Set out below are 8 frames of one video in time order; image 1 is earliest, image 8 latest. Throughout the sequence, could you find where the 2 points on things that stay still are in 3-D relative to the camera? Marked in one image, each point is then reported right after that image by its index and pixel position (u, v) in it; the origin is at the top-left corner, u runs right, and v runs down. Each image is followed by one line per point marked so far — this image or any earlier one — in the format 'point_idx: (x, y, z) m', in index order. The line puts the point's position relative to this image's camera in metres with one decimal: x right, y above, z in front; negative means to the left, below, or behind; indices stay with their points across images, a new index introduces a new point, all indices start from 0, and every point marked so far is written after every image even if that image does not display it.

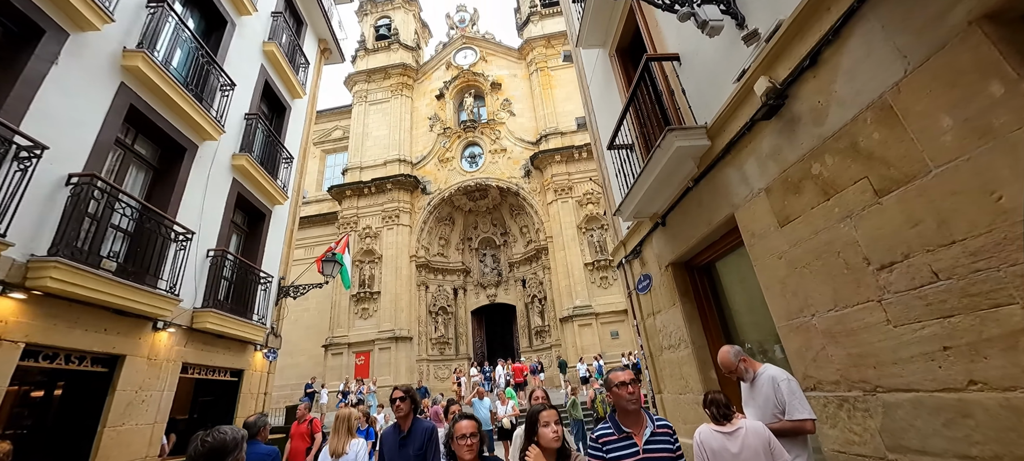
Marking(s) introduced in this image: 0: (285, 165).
0: (-5.0, +1.5, +9.1) m
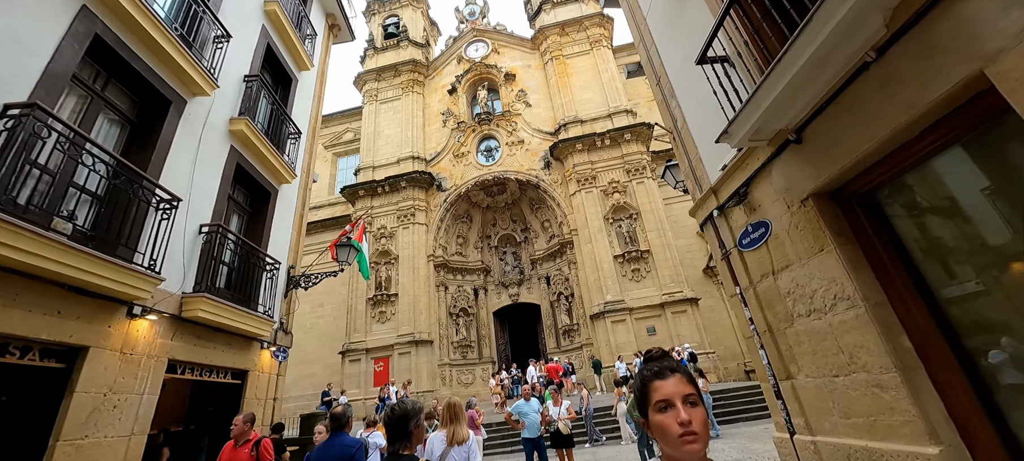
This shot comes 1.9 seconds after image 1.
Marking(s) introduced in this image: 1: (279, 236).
0: (-4.4, +1.8, +8.1) m
1: (-4.2, -0.1, +7.4) m
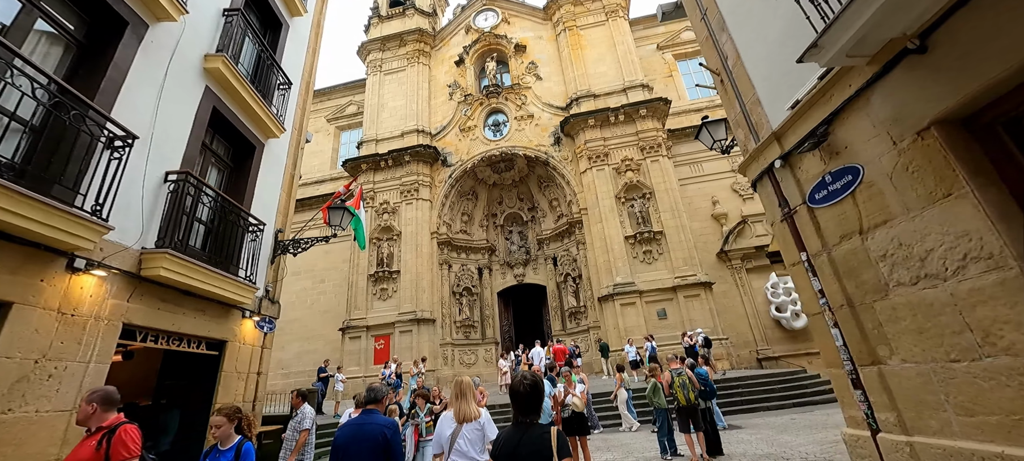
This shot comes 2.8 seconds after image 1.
0: (-4.1, +2.5, +7.3) m
1: (-4.0, +0.6, +6.7) m
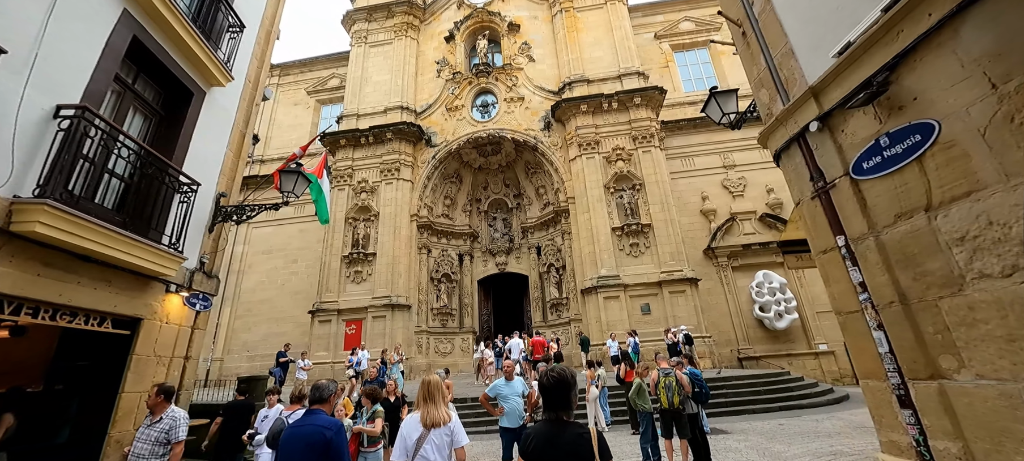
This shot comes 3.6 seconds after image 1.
0: (-4.3, +3.0, +6.3) m
1: (-4.3, +1.1, +5.8) m
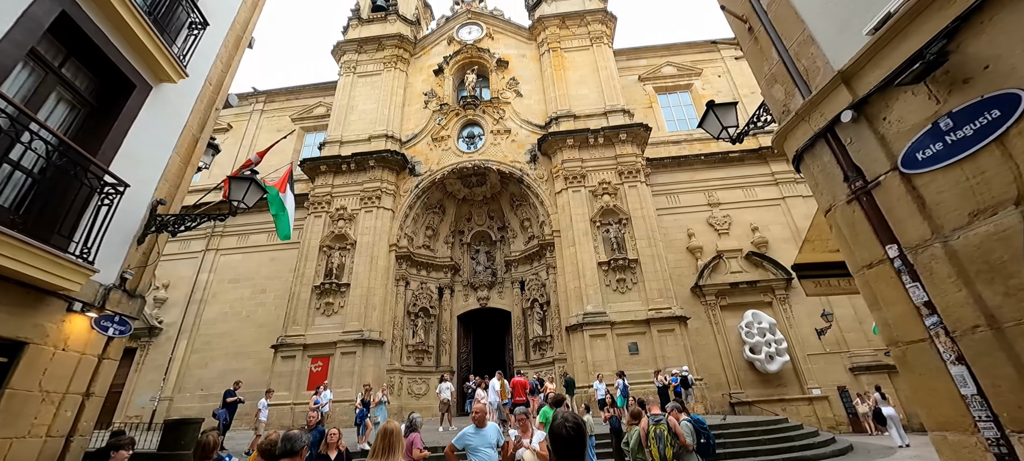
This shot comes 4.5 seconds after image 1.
0: (-4.5, +2.8, +5.8) m
1: (-4.5, +1.0, +5.1) m
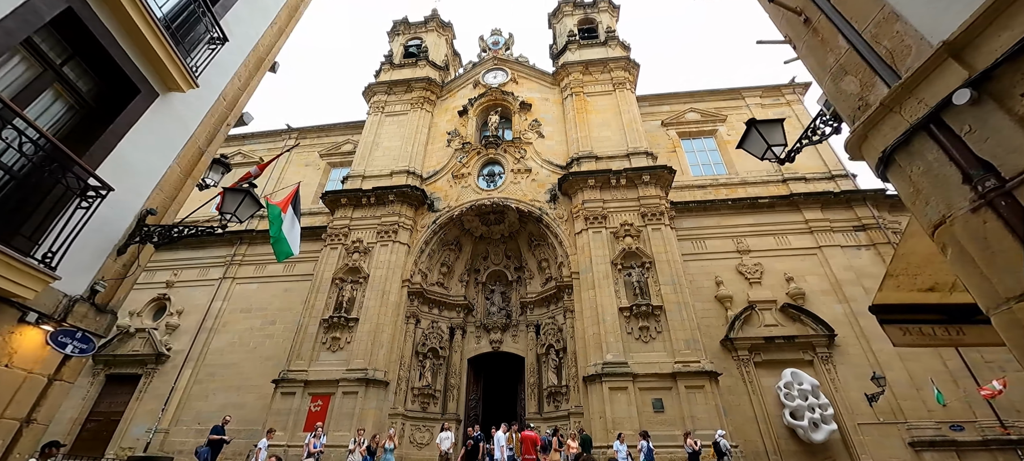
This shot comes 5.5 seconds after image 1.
0: (-4.2, +2.6, +5.8) m
1: (-4.3, +0.8, +4.8) m
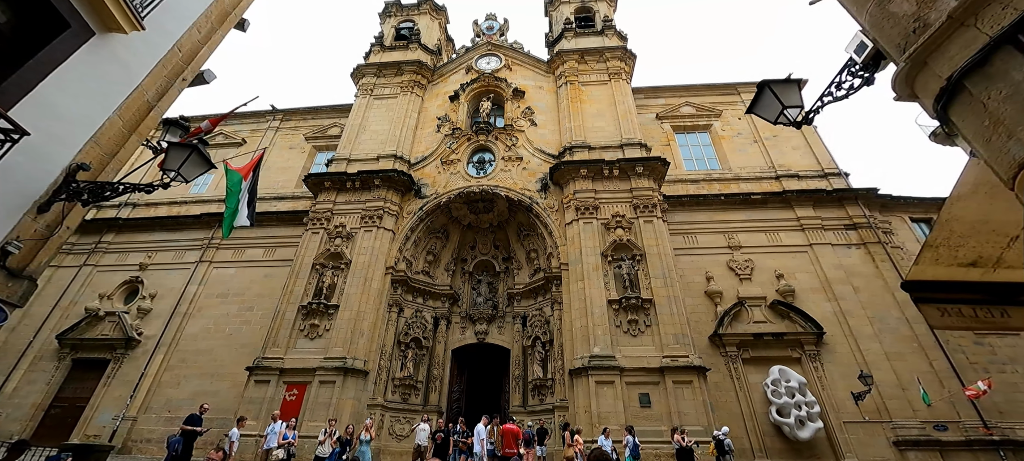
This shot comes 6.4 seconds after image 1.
0: (-4.4, +3.0, +5.2) m
1: (-4.5, +1.2, +4.2) m
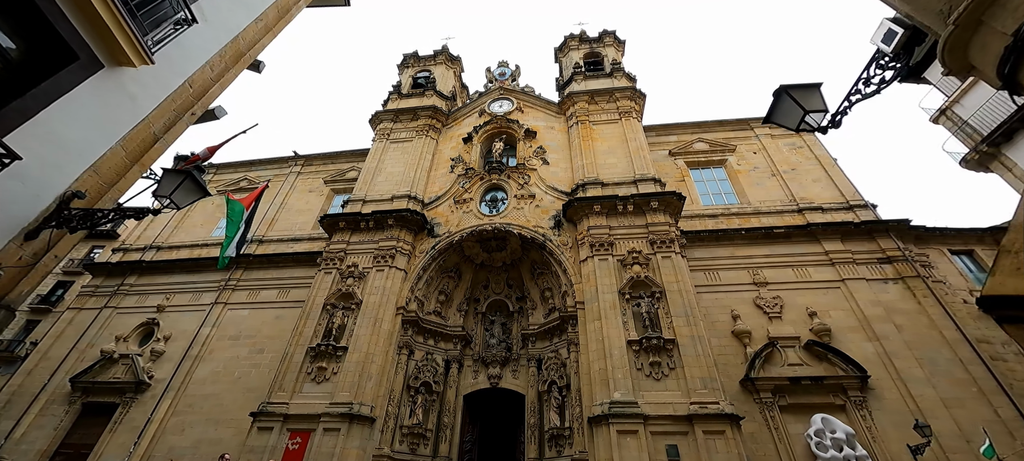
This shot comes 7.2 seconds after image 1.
0: (-4.3, +2.6, +5.3) m
1: (-4.5, +1.0, +4.2) m
